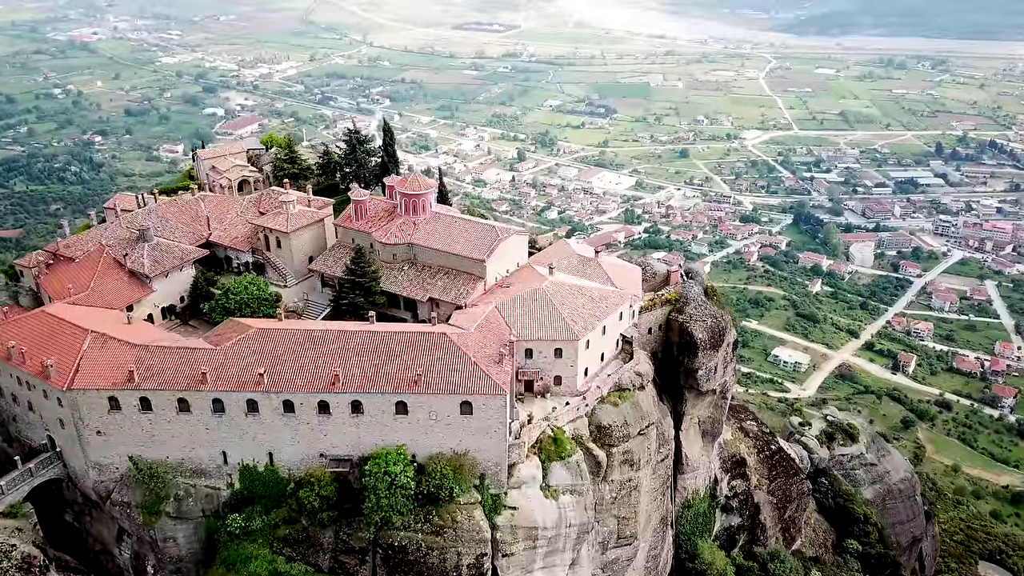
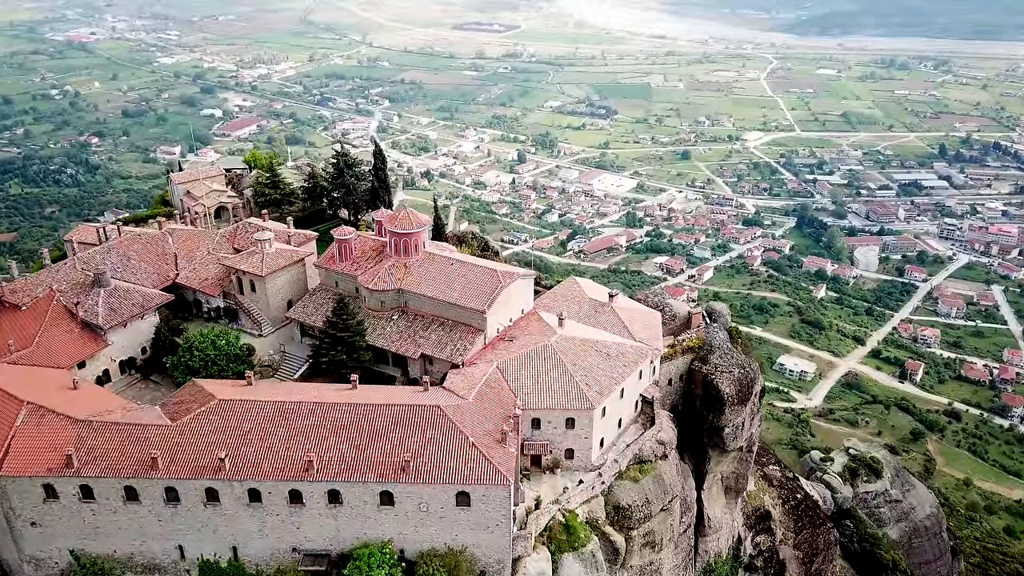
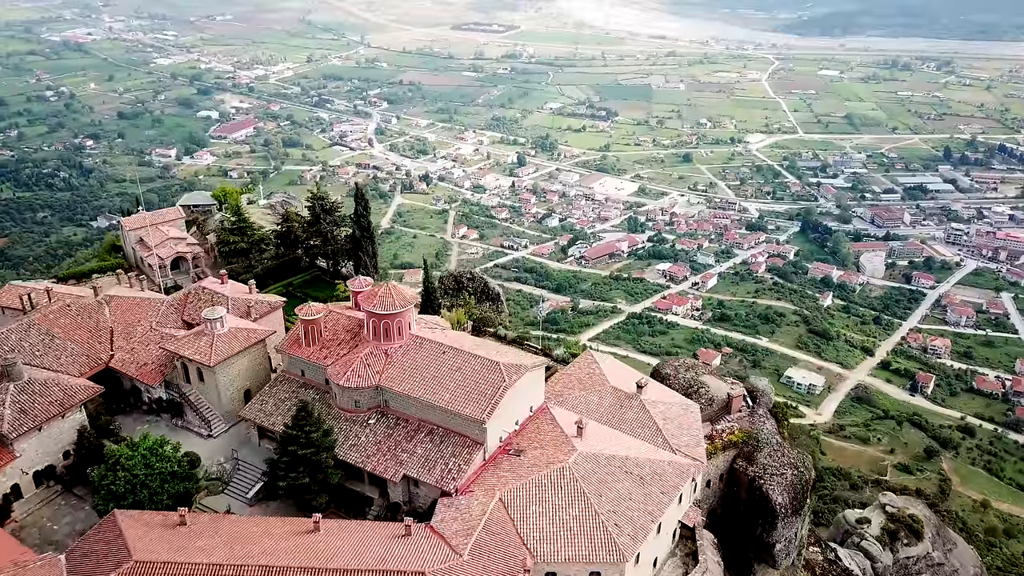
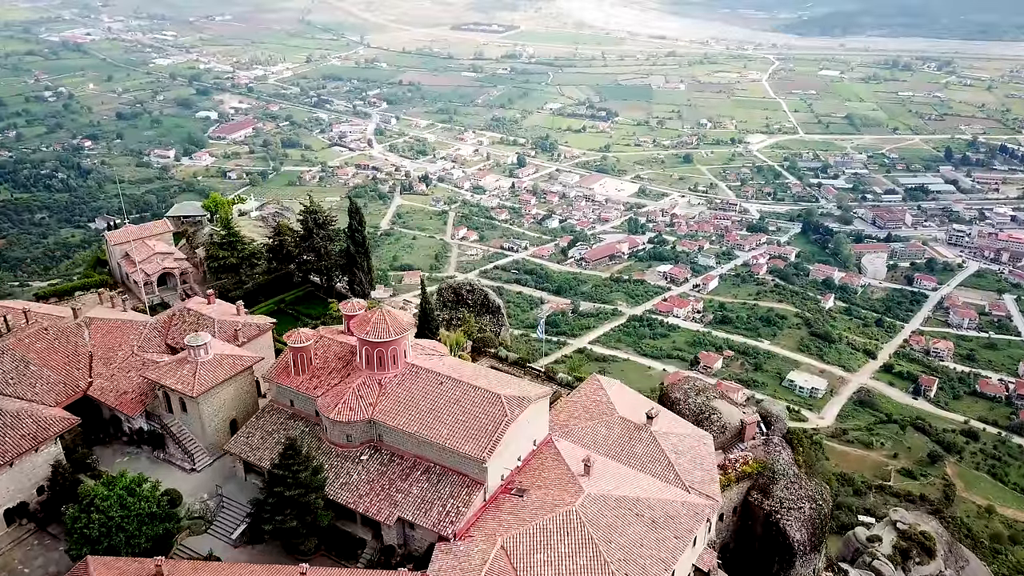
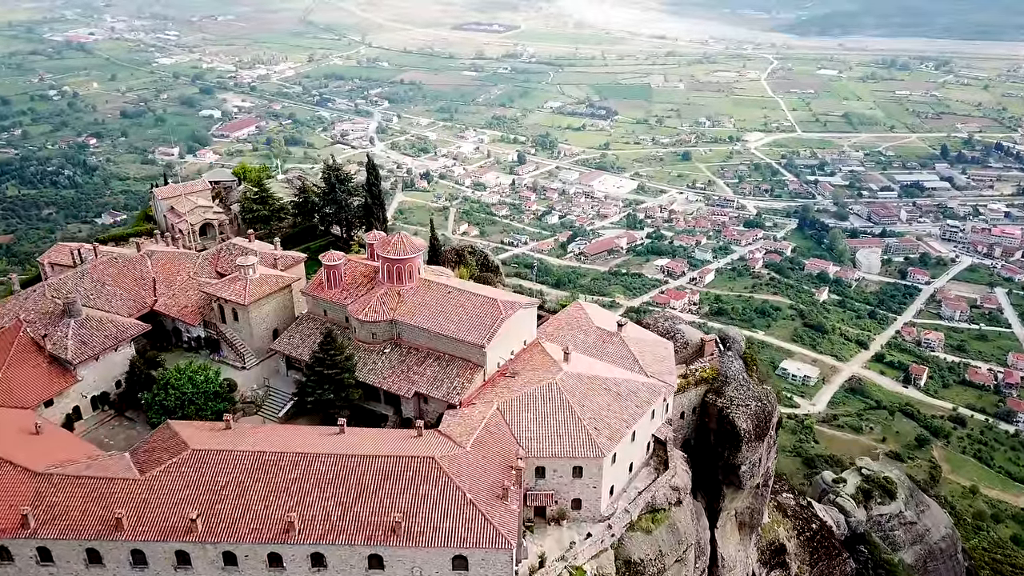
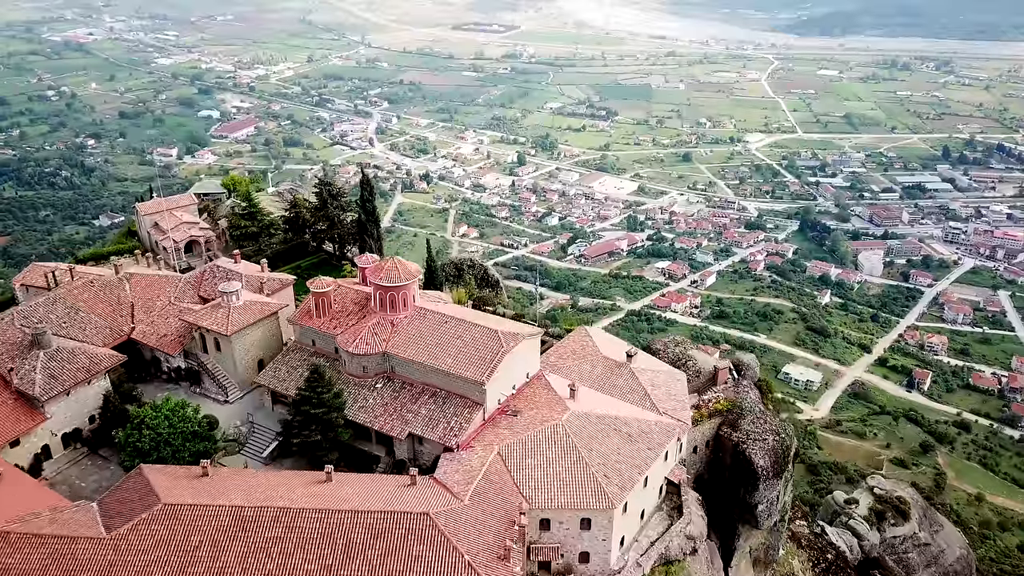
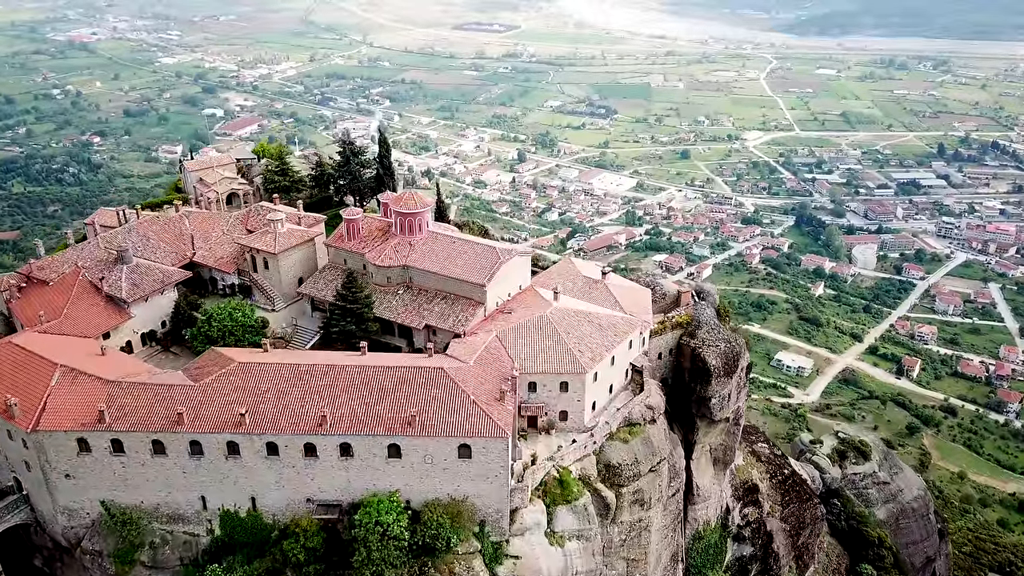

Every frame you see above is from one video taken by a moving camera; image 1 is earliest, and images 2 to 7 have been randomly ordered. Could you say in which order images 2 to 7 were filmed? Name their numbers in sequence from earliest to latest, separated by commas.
7, 2, 5, 6, 3, 4
